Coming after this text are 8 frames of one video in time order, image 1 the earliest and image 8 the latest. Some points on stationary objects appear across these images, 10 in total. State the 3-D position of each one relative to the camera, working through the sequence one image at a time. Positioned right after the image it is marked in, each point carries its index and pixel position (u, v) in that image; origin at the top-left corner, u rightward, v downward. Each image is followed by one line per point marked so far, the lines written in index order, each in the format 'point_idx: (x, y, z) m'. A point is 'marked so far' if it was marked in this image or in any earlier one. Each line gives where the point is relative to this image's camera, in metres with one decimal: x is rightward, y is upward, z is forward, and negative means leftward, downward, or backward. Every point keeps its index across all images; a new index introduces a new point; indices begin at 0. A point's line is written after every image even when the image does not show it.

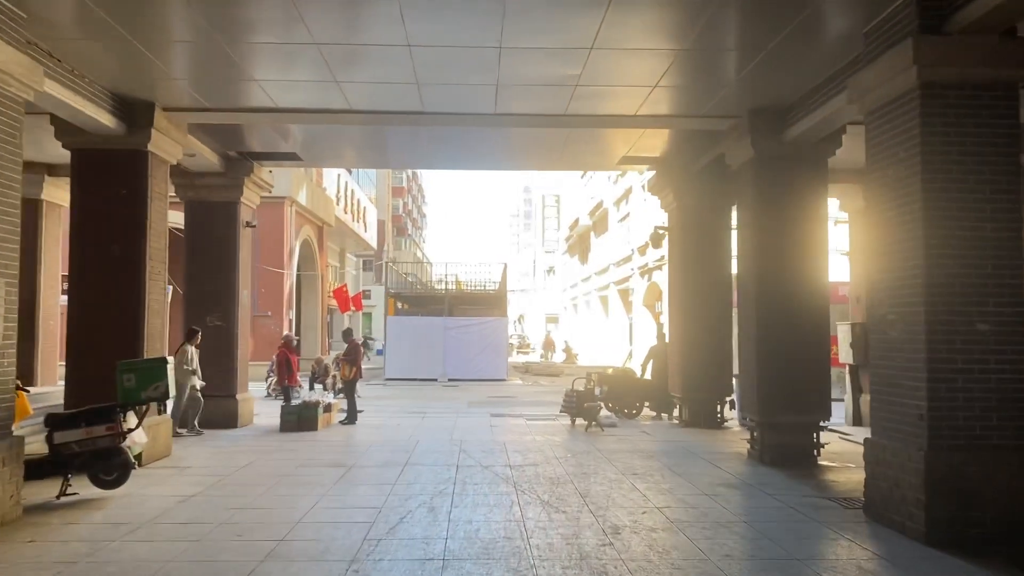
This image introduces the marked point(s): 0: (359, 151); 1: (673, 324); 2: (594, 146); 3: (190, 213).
0: (-2.3, +2.1, +12.8) m
1: (+2.5, -0.6, +13.3) m
2: (+1.2, +2.0, +11.9) m
3: (-4.7, +1.1, +12.5) m
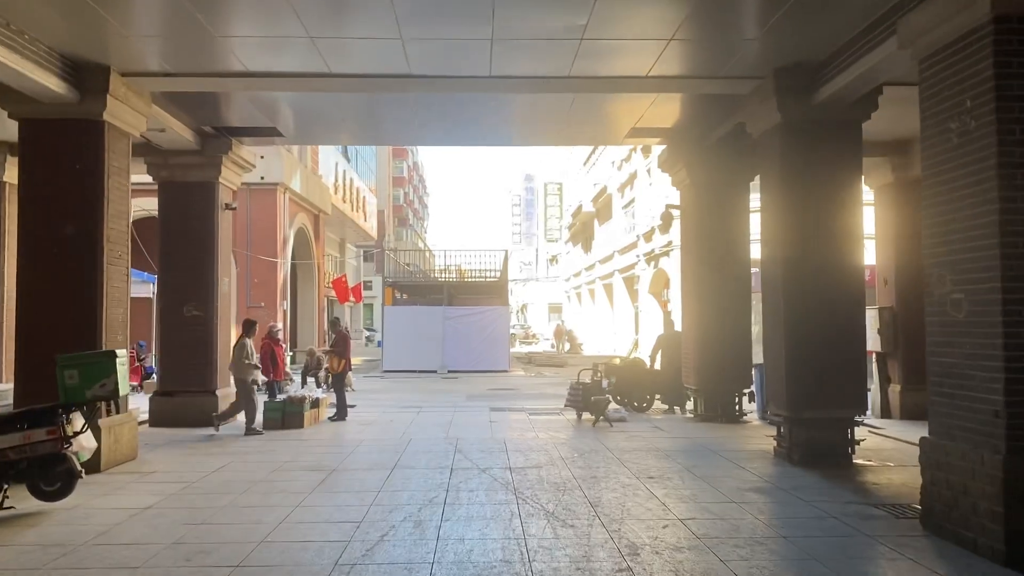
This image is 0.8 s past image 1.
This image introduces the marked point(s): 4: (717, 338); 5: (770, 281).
0: (-2.3, +2.3, +11.9) m
1: (+2.6, -0.3, +12.4) m
2: (+1.2, +2.3, +11.0) m
3: (-4.8, +1.3, +11.6) m
4: (+2.9, -0.7, +11.9) m
5: (+2.7, +0.1, +8.9) m
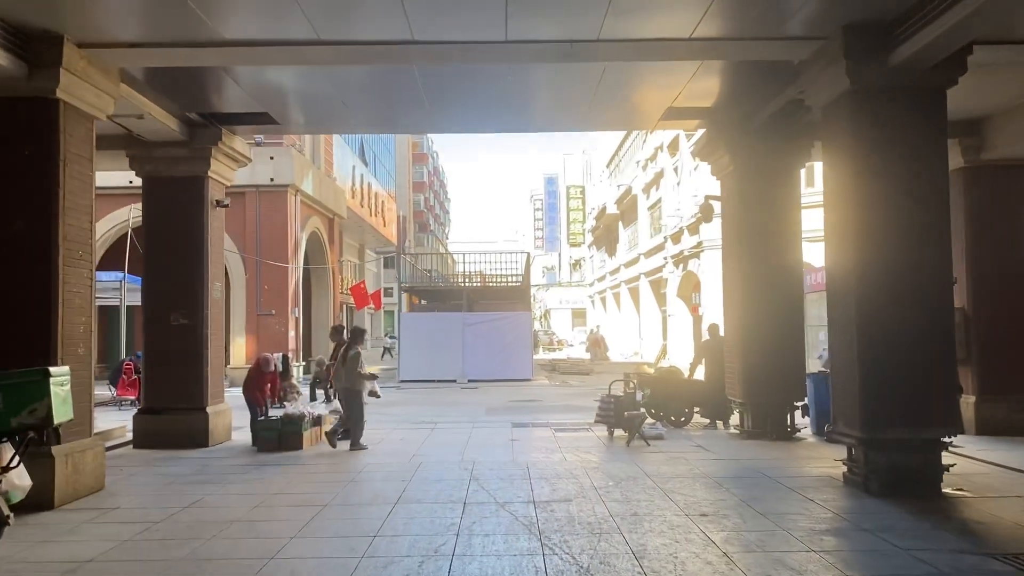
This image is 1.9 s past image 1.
0: (-2.0, +2.2, +10.7) m
1: (+2.8, -0.3, +11.1) m
2: (+1.4, +2.2, +9.7) m
3: (-4.5, +1.2, +10.5) m
4: (+3.2, -0.7, +10.6) m
5: (+2.9, +0.1, +7.6) m
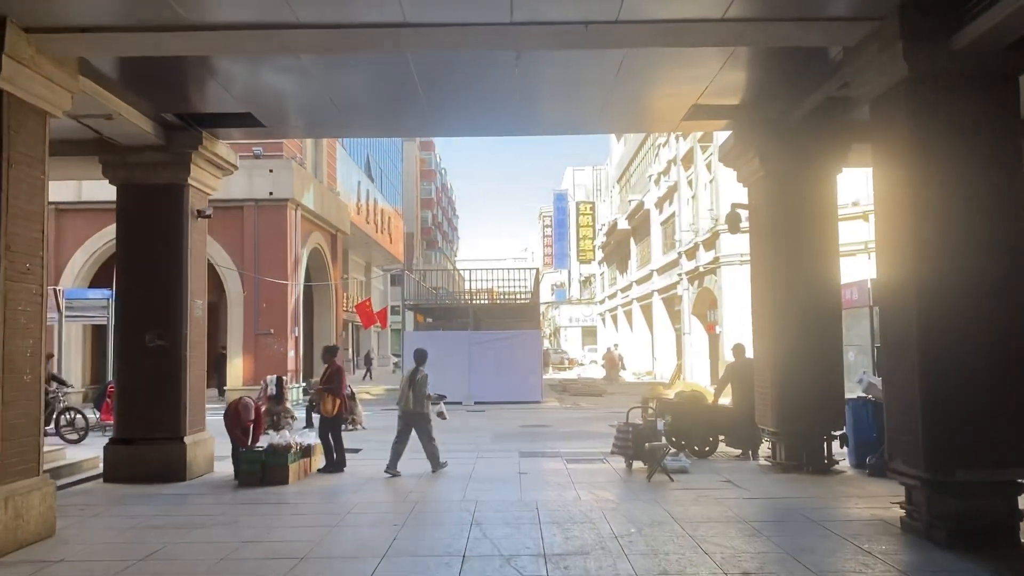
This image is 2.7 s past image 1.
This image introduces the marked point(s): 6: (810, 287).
0: (-1.9, +2.0, +9.8) m
1: (+2.9, -0.5, +10.1) m
2: (+1.5, +2.1, +8.8) m
3: (-4.4, +1.0, +9.6) m
4: (+3.2, -0.9, +9.6) m
5: (+3.0, 0.0, +6.6) m
6: (+3.4, 0.0, +9.6) m
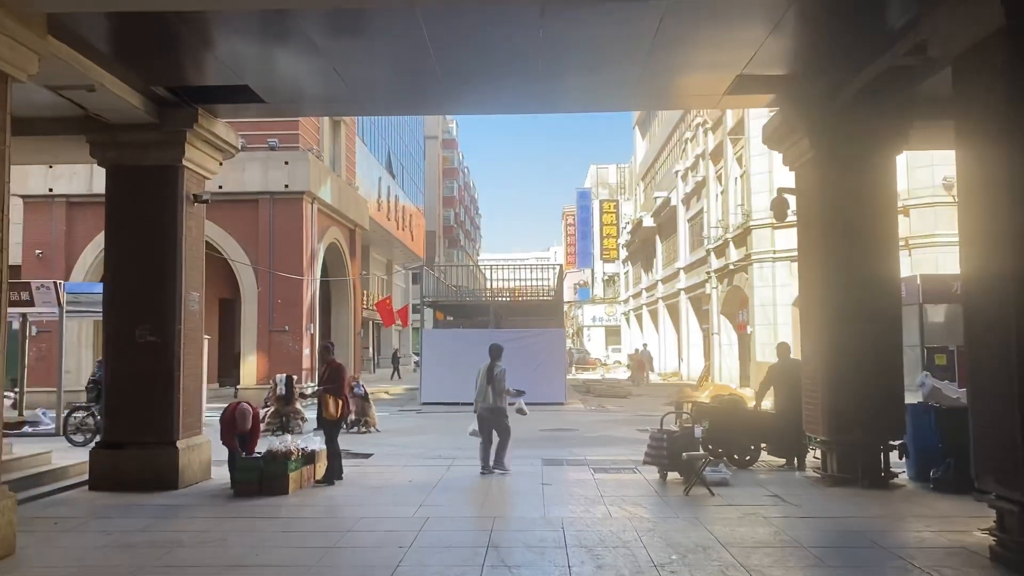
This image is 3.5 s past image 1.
0: (-1.7, +2.1, +9.0) m
1: (+3.2, -0.5, +9.1) m
2: (+1.7, +2.1, +7.9) m
3: (-4.2, +1.1, +8.9) m
4: (+3.5, -0.8, +8.6) m
5: (+3.1, 0.0, +5.7) m
6: (+3.6, +0.1, +8.6) m
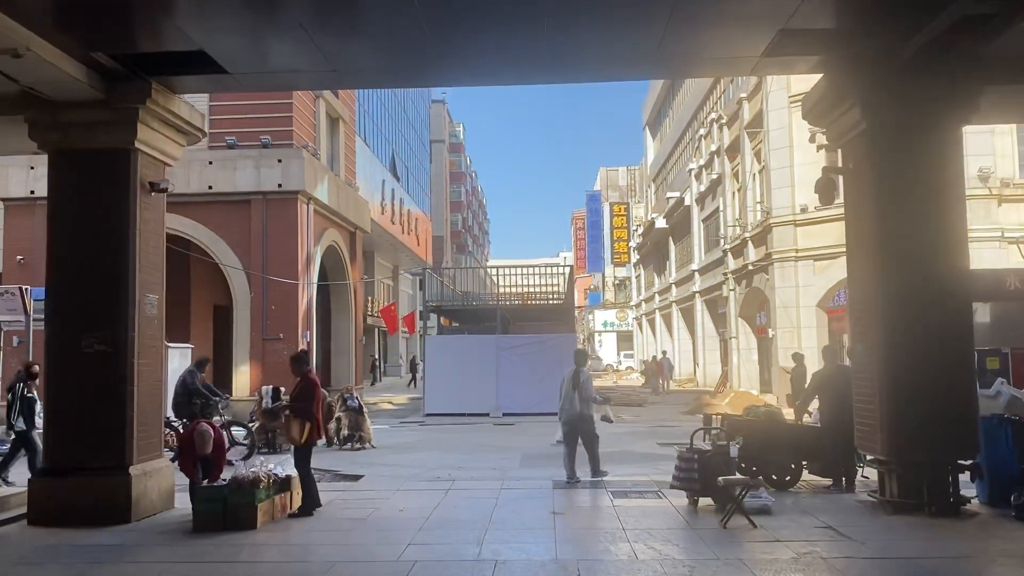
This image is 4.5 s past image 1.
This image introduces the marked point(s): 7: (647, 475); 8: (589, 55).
0: (-1.7, +2.1, +7.8) m
1: (+3.2, -0.4, +7.9) m
2: (+1.7, +2.2, +6.7) m
3: (-4.1, +1.1, +7.7) m
4: (+3.5, -0.8, +7.3) m
5: (+3.1, +0.1, +4.4) m
6: (+3.7, +0.1, +7.4) m
7: (+1.6, -2.2, +10.0) m
8: (+0.7, +2.1, +7.8) m
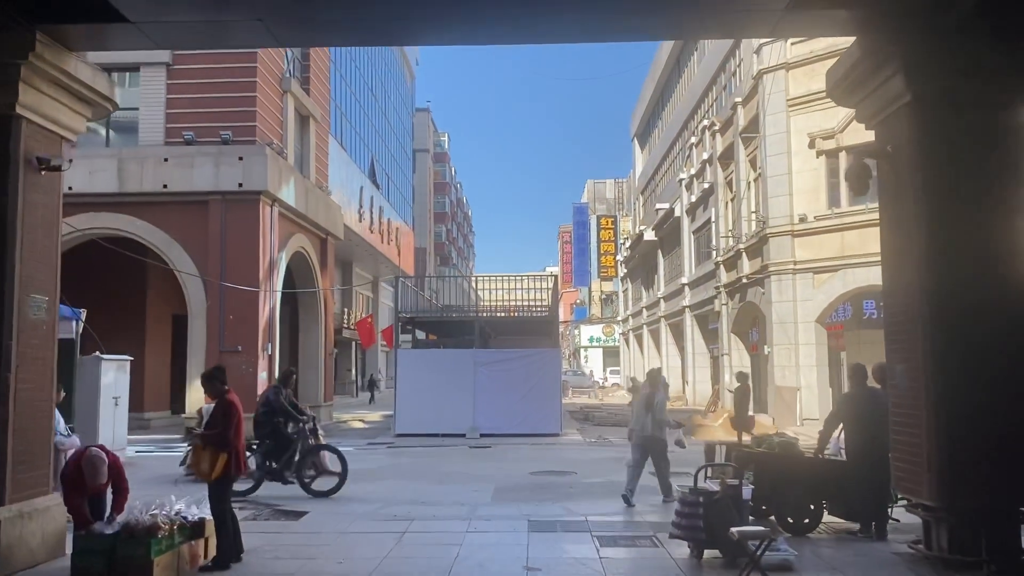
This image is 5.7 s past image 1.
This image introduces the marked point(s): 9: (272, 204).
0: (-1.9, +2.1, +6.4) m
1: (+3.0, -0.5, +6.5) m
2: (+1.5, +2.2, +5.3) m
3: (-4.4, +1.1, +6.3) m
4: (+3.3, -0.8, +6.0) m
5: (+2.9, +0.1, +3.1) m
6: (+3.4, +0.1, +6.1) m
7: (+1.3, -2.3, +8.6) m
8: (+0.5, +2.1, +6.4) m
9: (-5.4, +1.9, +18.9) m
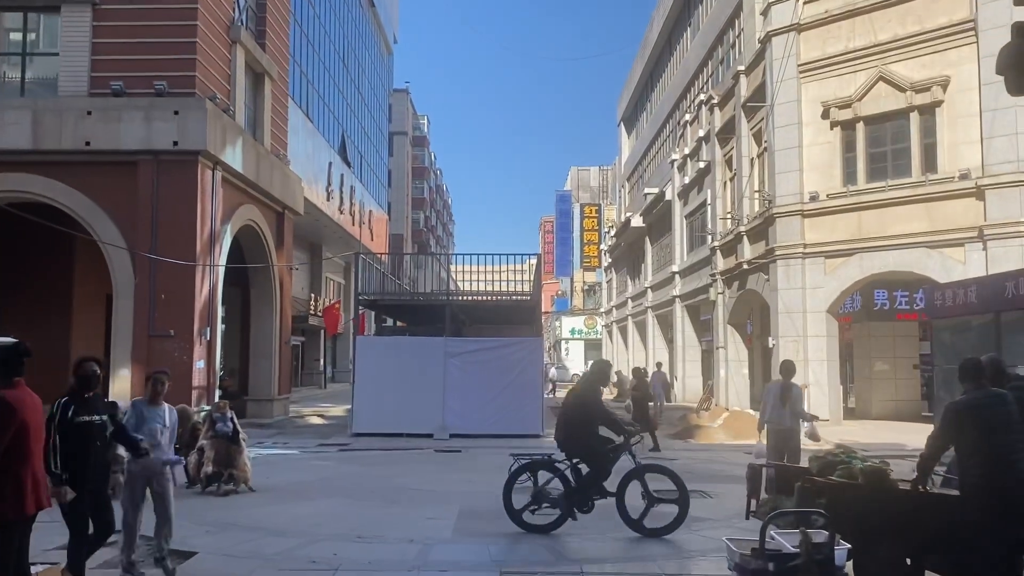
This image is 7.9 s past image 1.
0: (-2.0, +2.4, +4.0) m
1: (+2.8, -0.2, +4.2) m
2: (+1.4, +2.4, +3.0) m
3: (-4.5, +1.4, +3.8) m
4: (+3.1, -0.6, +3.7) m
5: (+2.8, +0.3, +0.8) m
6: (+3.3, +0.3, +3.8) m
7: (+1.1, -2.0, +6.3) m
8: (+0.3, +2.4, +4.0) m
9: (-5.8, +2.4, +16.4) m
